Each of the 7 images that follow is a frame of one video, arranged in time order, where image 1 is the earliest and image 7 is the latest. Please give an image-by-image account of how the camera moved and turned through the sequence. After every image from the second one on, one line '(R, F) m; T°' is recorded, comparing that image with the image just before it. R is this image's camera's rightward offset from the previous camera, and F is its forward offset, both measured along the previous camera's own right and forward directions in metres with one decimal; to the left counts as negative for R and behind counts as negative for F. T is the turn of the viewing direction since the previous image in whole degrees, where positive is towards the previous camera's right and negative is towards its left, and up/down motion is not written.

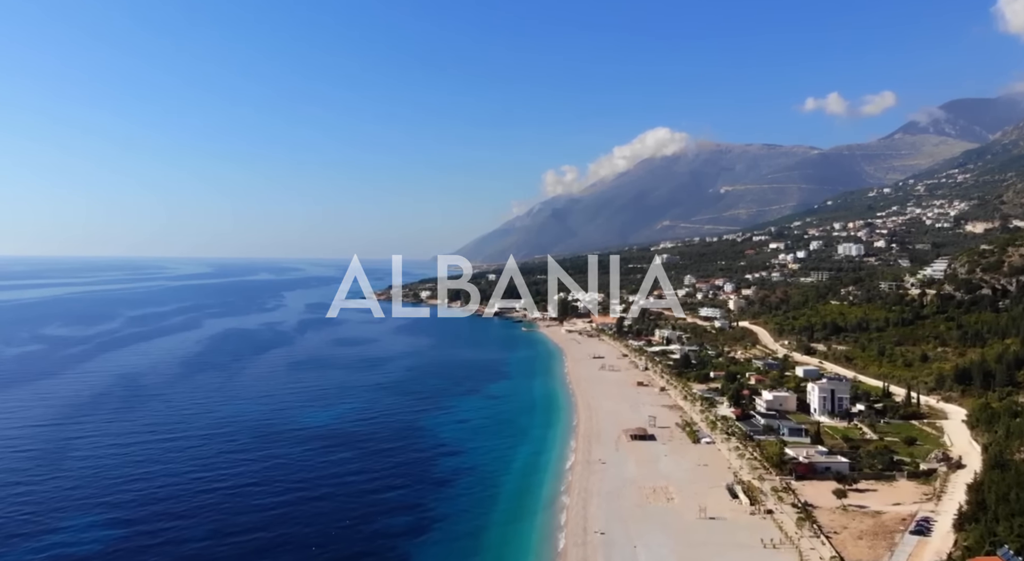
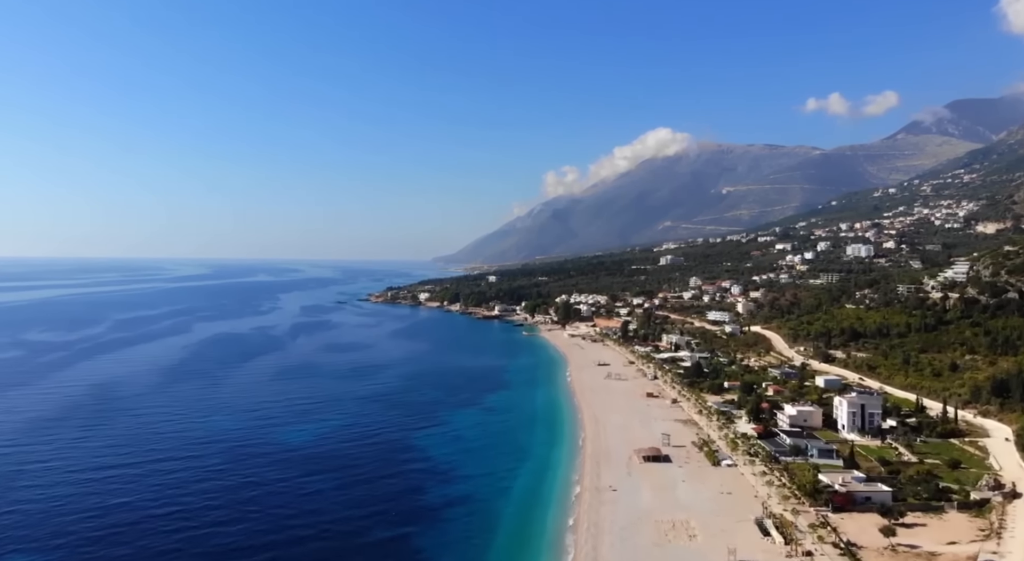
(0.0, +3.2) m; 0°
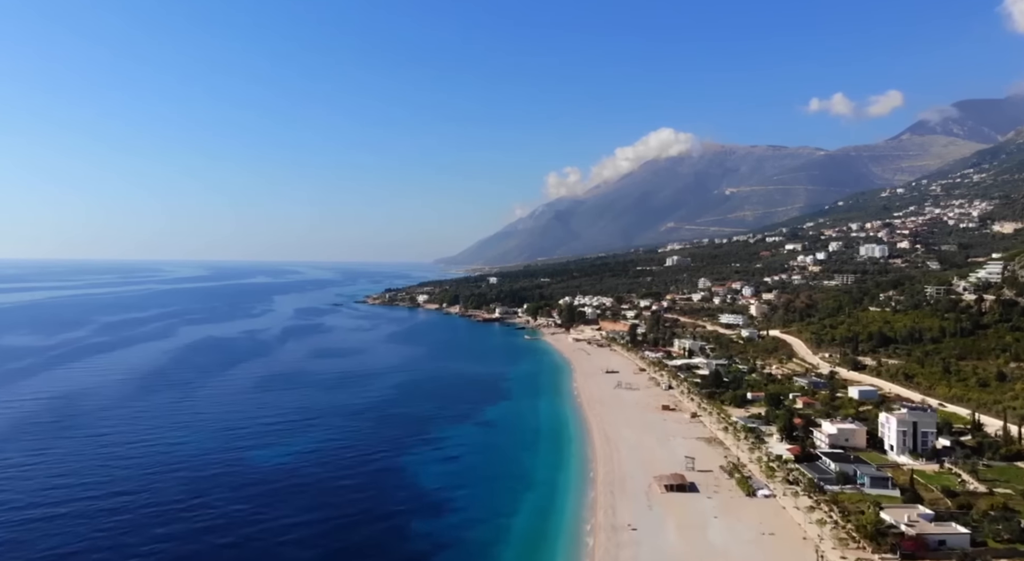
(0.0, +4.3) m; 0°
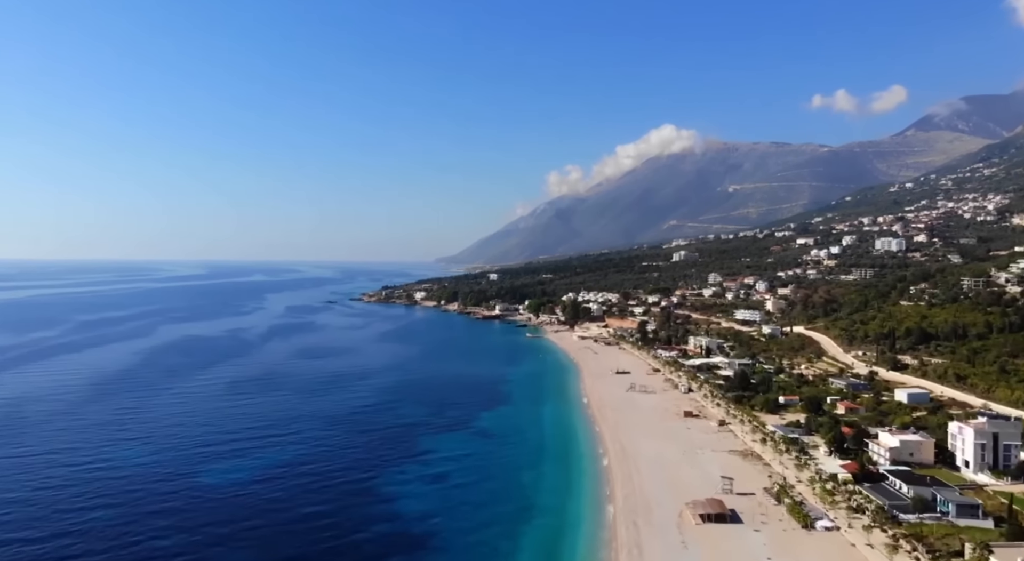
(+0.1, +5.1) m; 0°
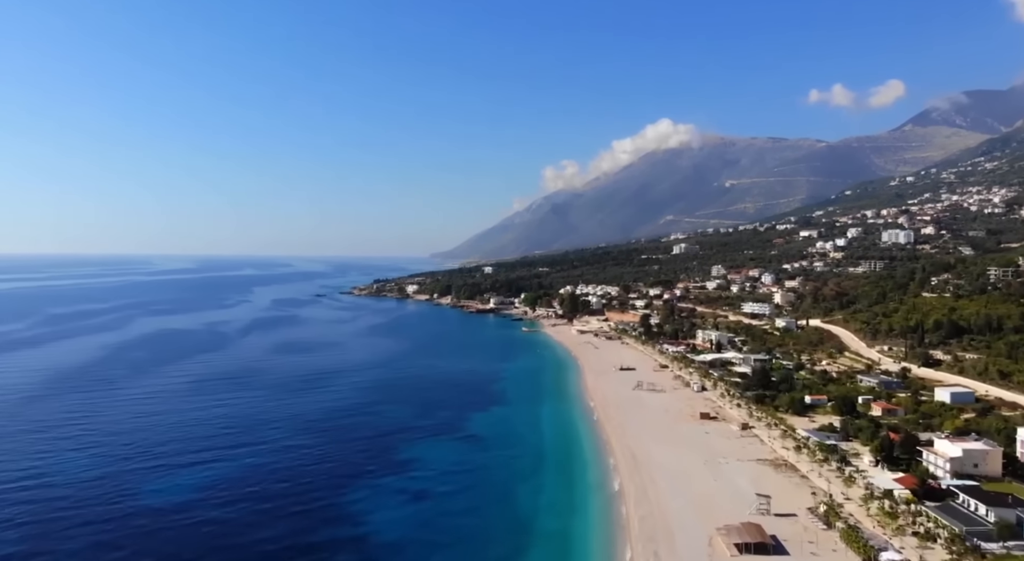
(+0.1, +4.2) m; 0°
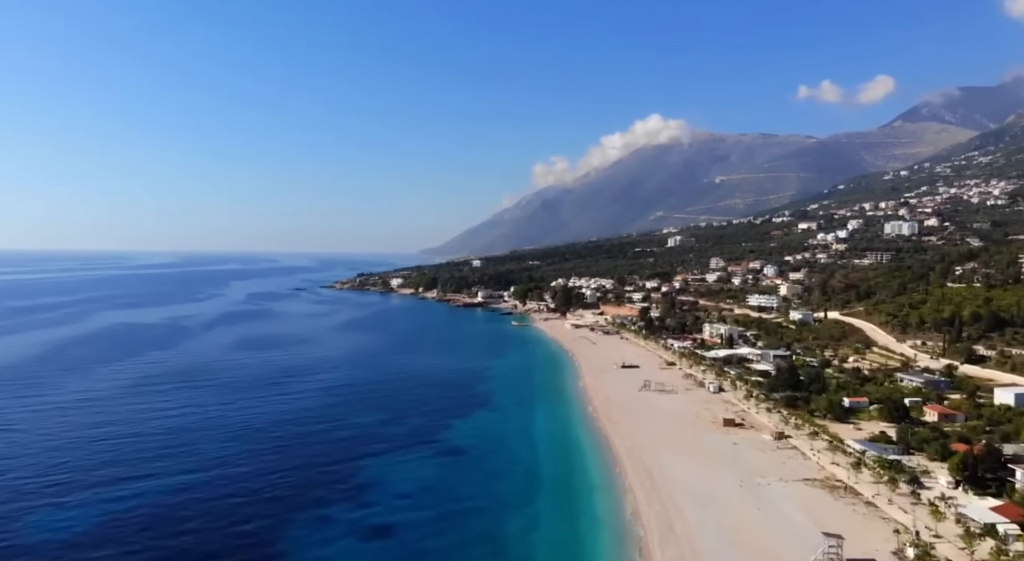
(0.0, +5.1) m; +1°
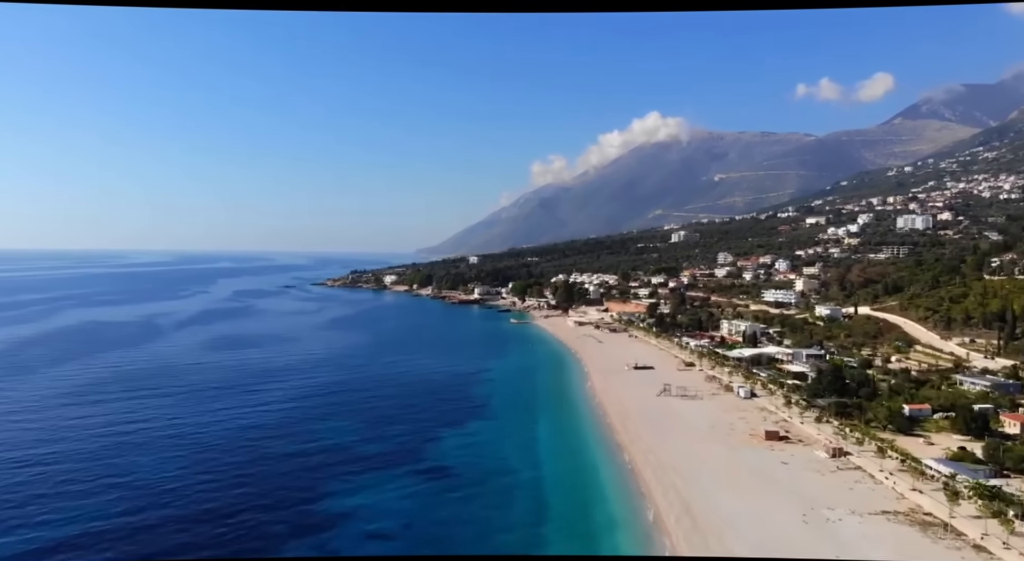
(-0.1, +4.4) m; 0°
